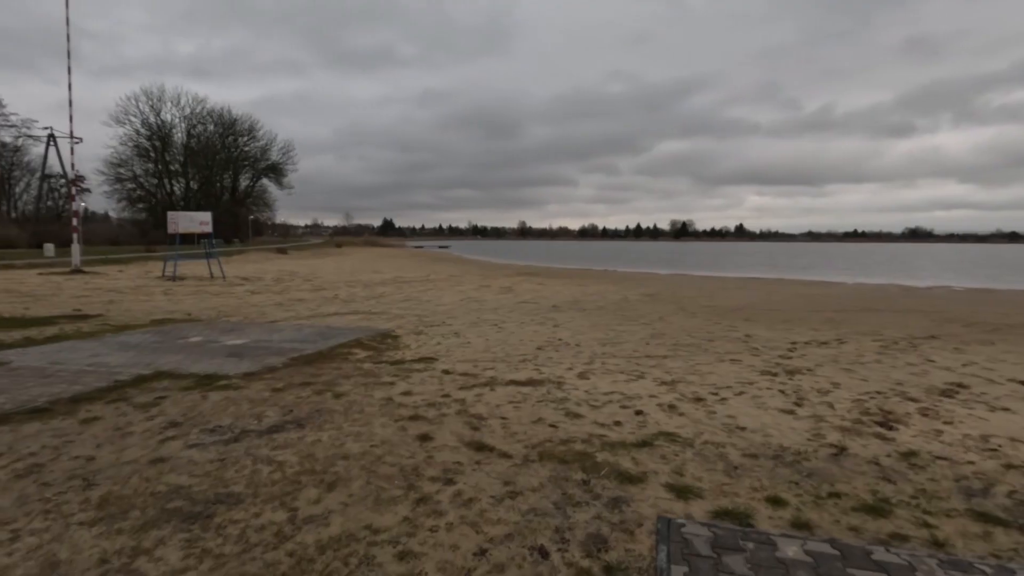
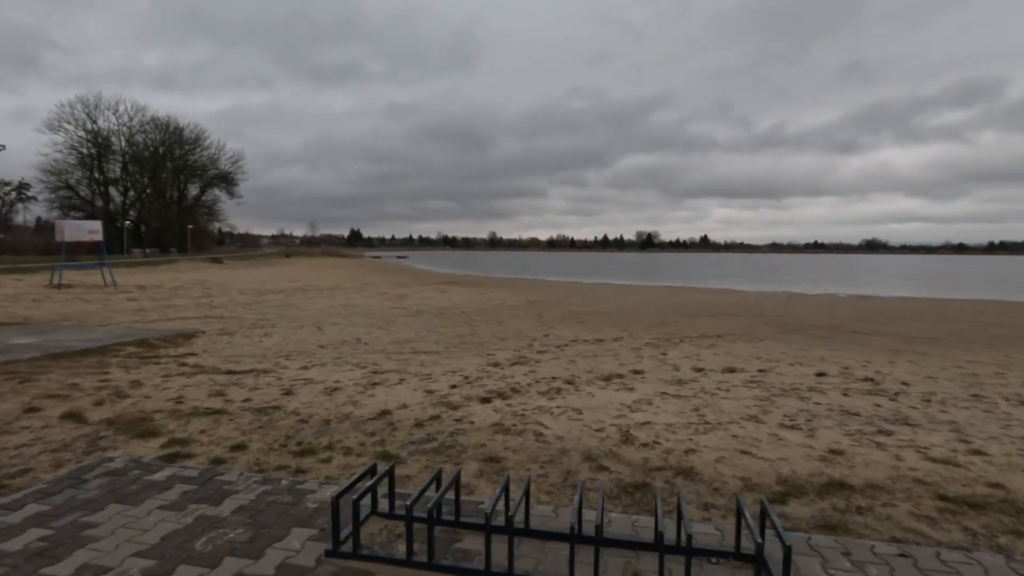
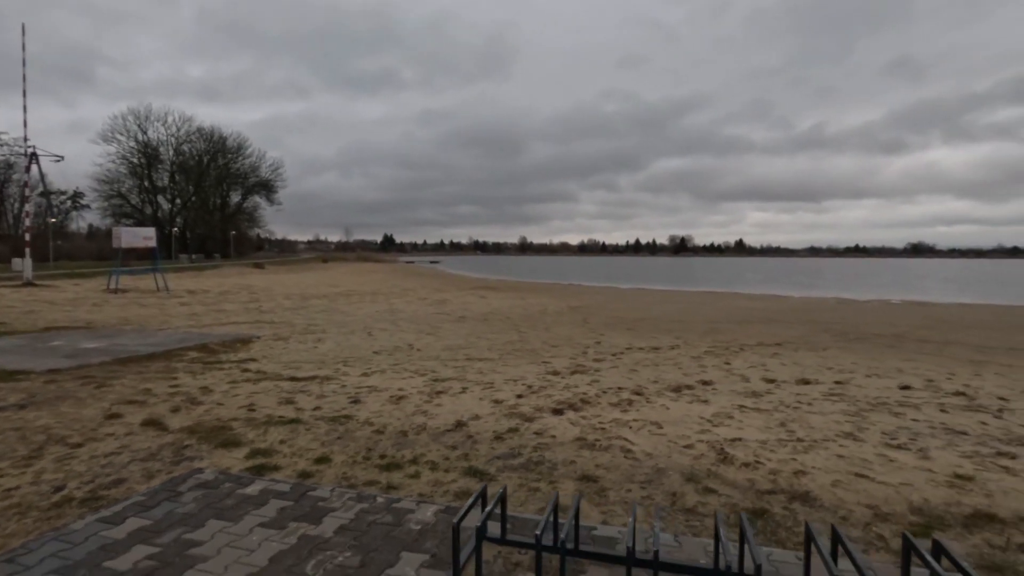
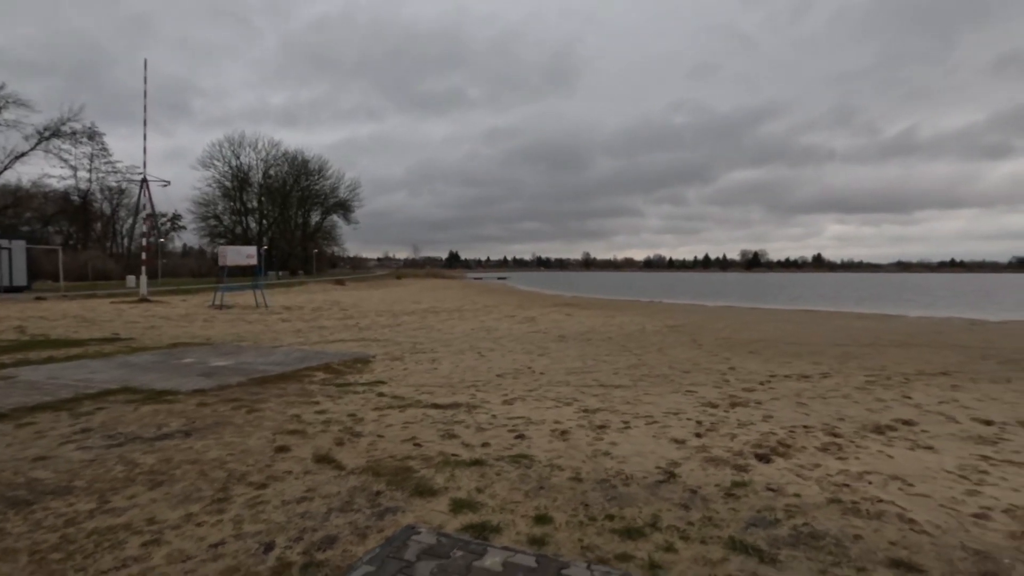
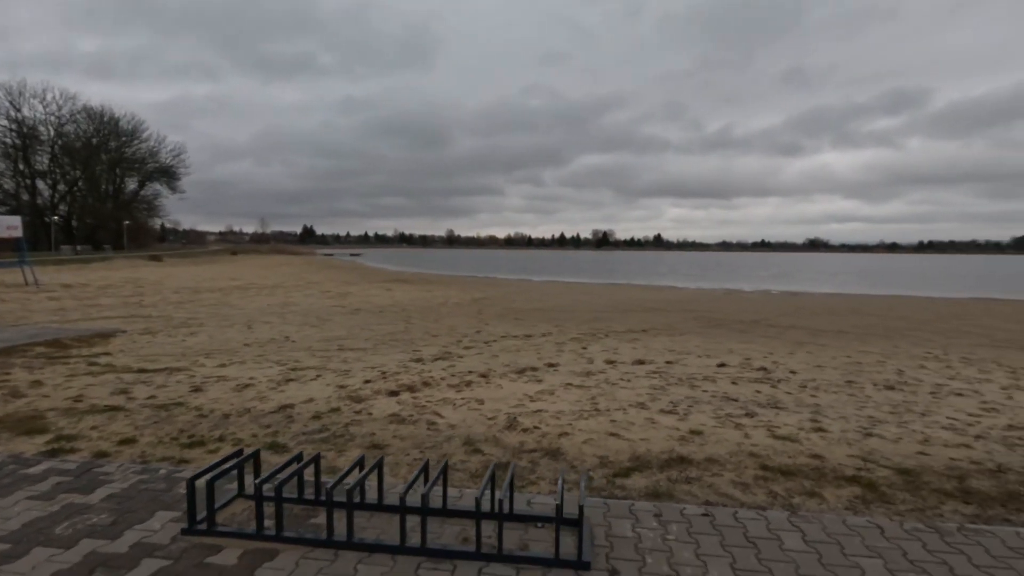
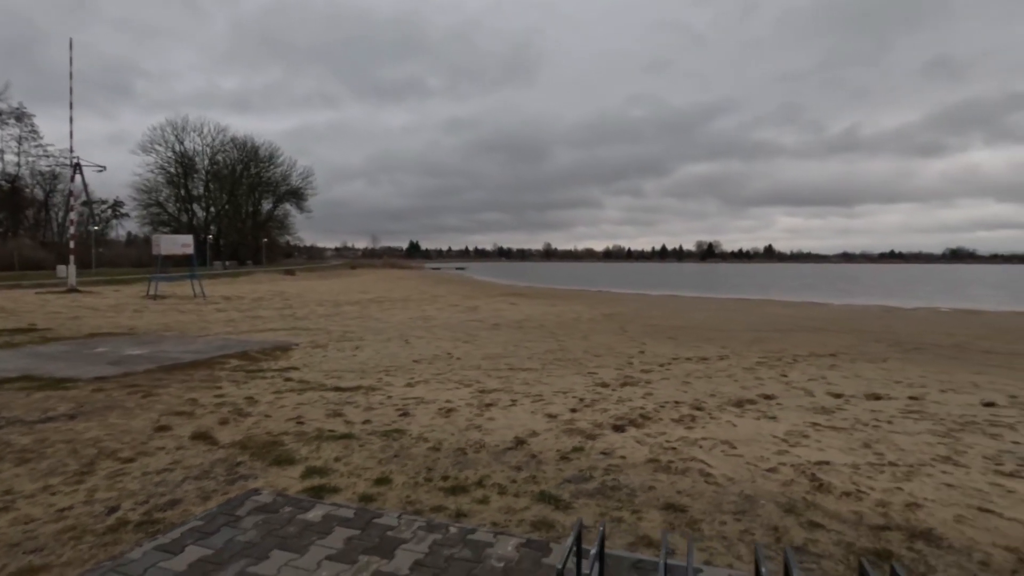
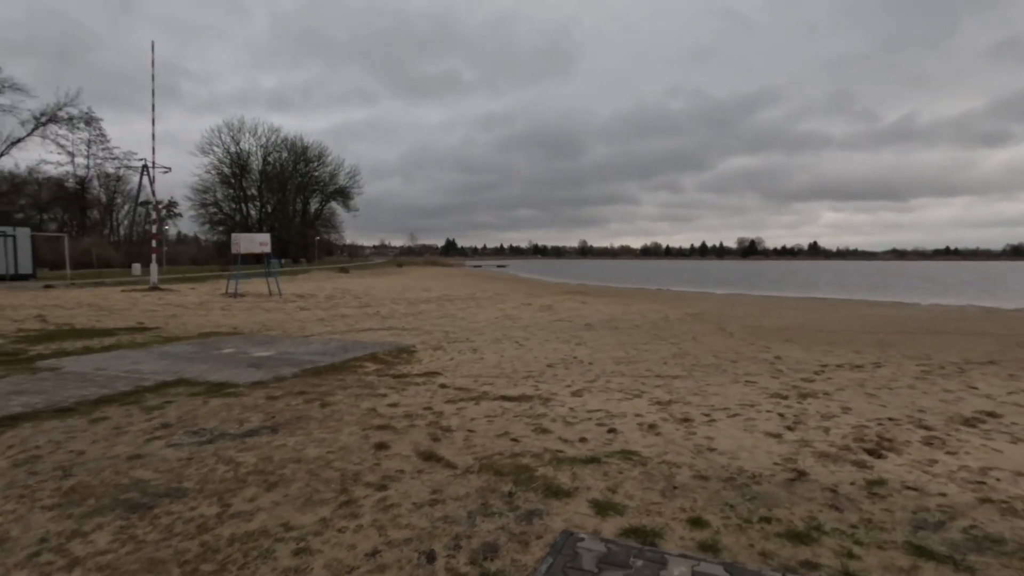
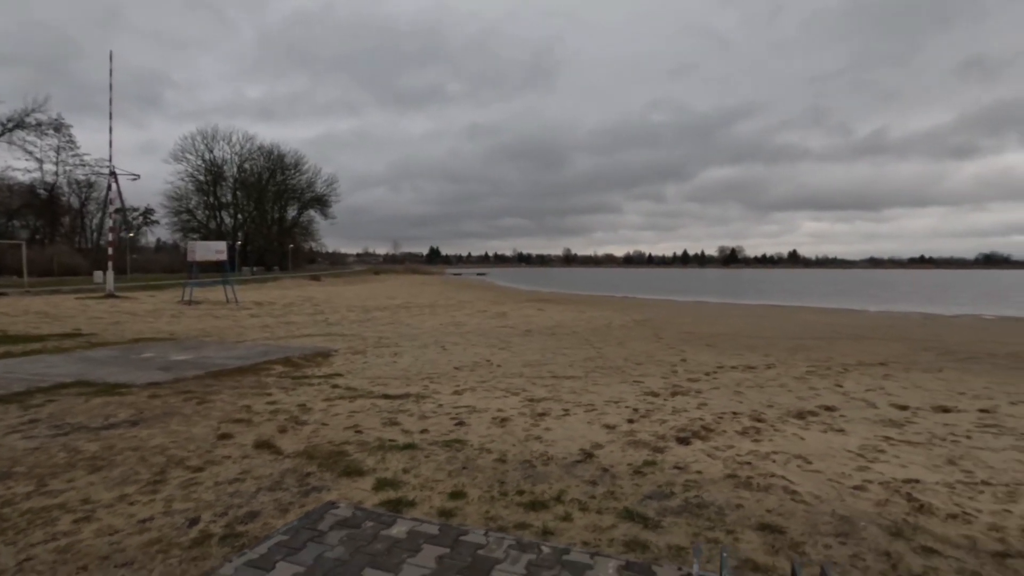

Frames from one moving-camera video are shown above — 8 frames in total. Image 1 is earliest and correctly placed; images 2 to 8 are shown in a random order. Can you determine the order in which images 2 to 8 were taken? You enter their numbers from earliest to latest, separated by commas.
7, 4, 8, 6, 3, 2, 5
